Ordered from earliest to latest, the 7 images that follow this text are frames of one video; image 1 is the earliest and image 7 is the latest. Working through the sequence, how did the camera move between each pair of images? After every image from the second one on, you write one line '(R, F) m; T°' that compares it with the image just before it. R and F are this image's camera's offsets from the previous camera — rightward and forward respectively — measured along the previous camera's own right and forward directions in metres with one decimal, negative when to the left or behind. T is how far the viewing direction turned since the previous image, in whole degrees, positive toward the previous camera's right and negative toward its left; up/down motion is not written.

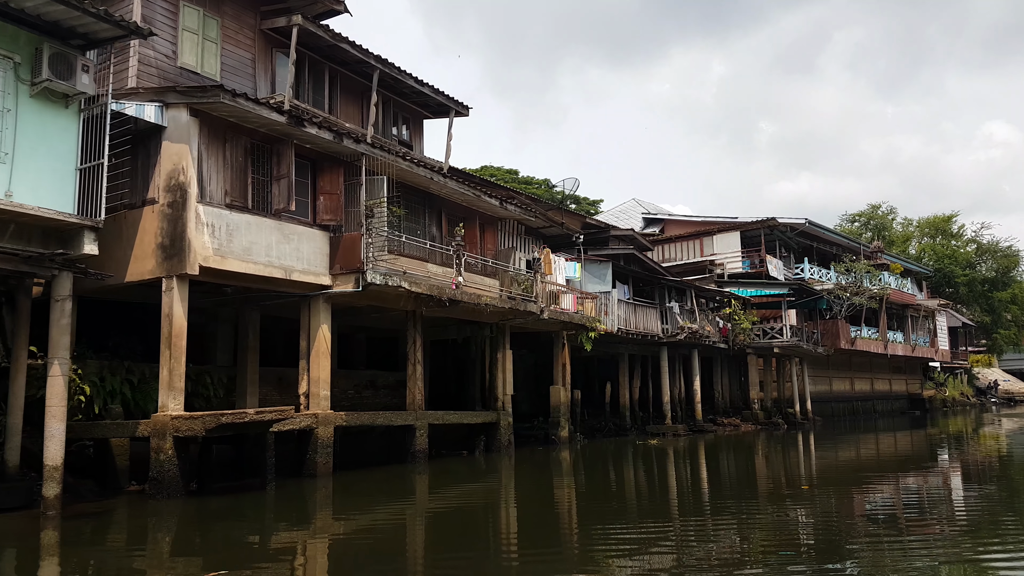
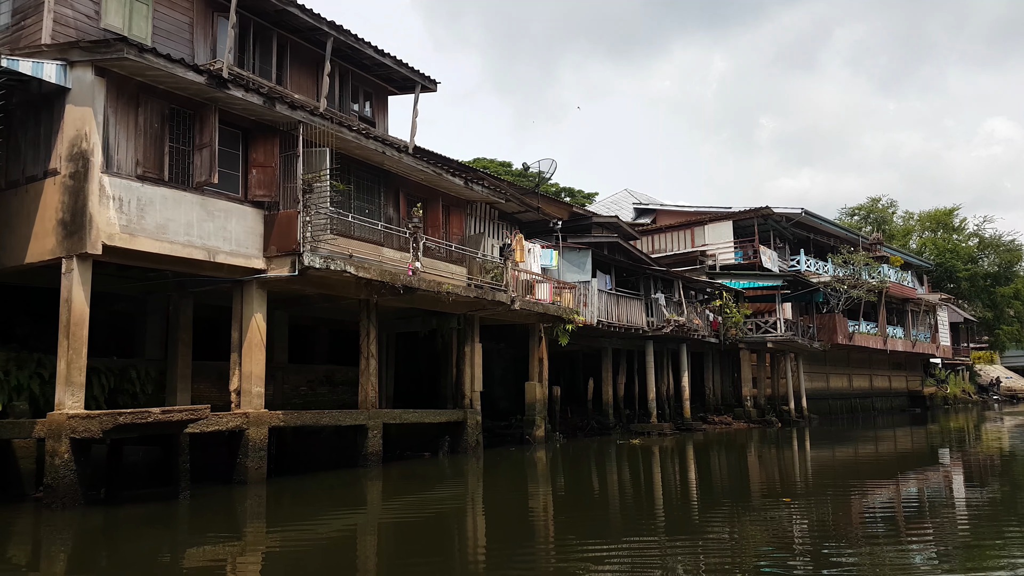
(+0.7, +1.3) m; 0°
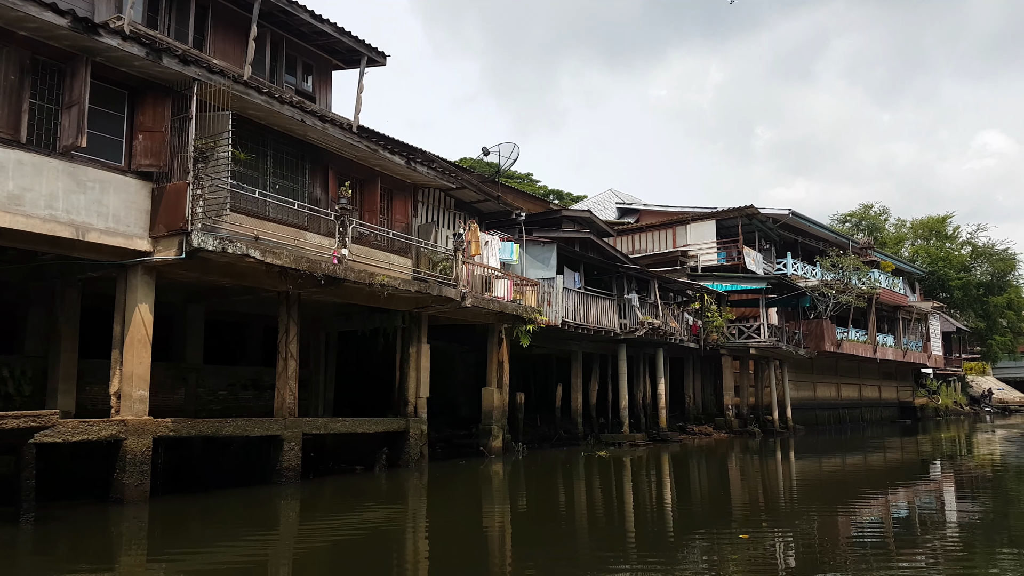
(+0.9, +1.7) m; +1°
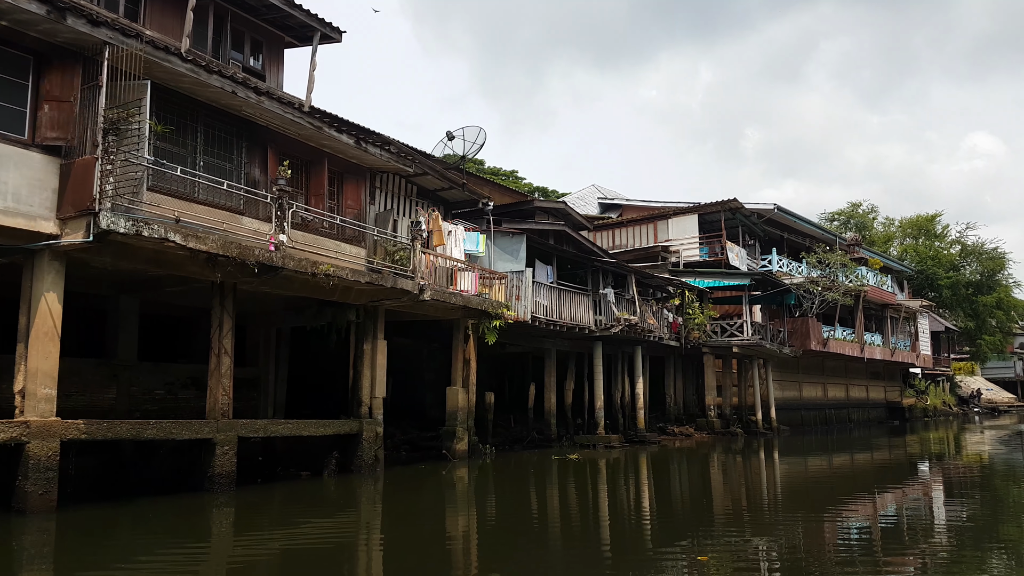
(+0.6, +0.9) m; +1°
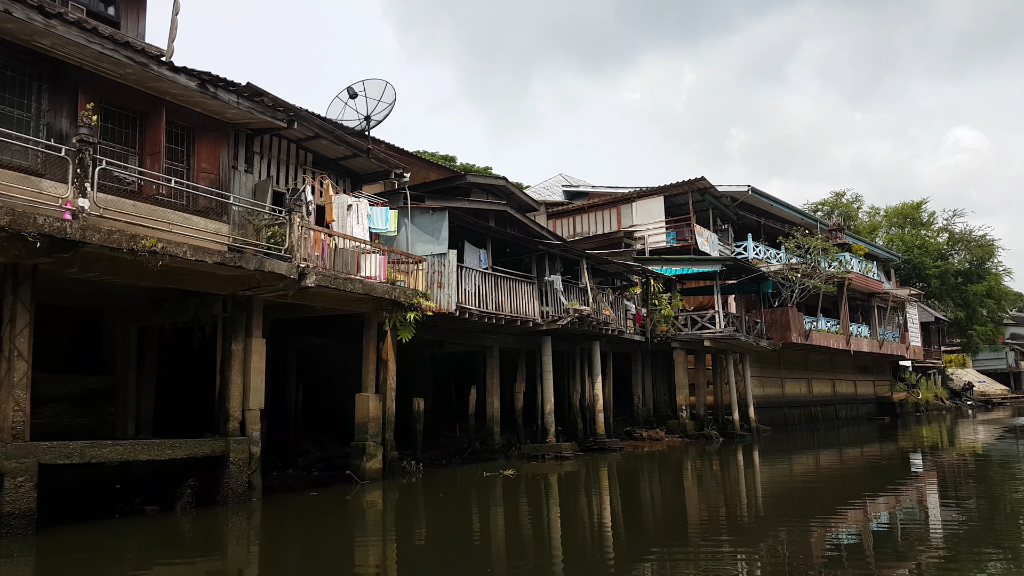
(+1.3, +2.4) m; +1°
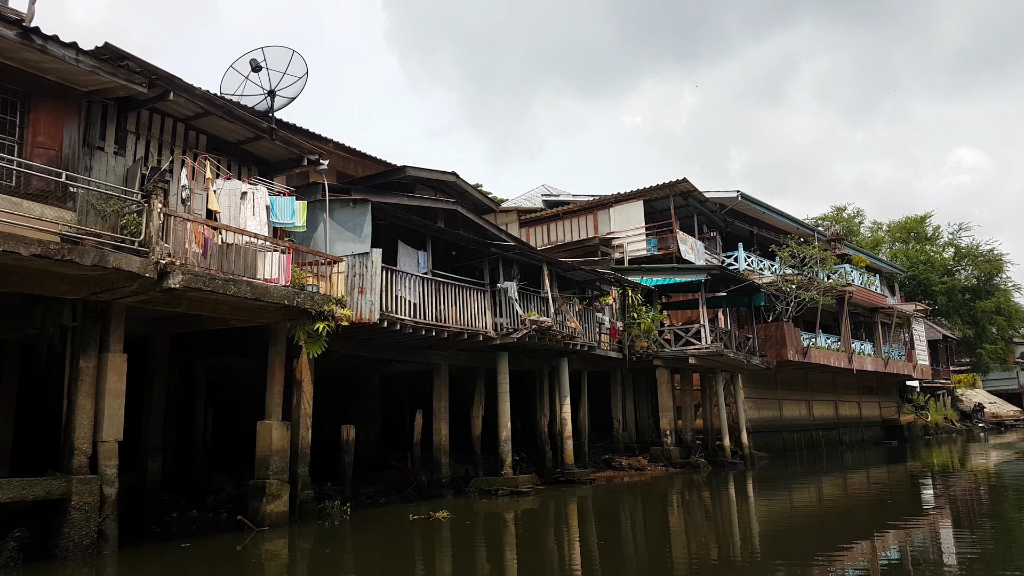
(+1.1, +2.0) m; 0°
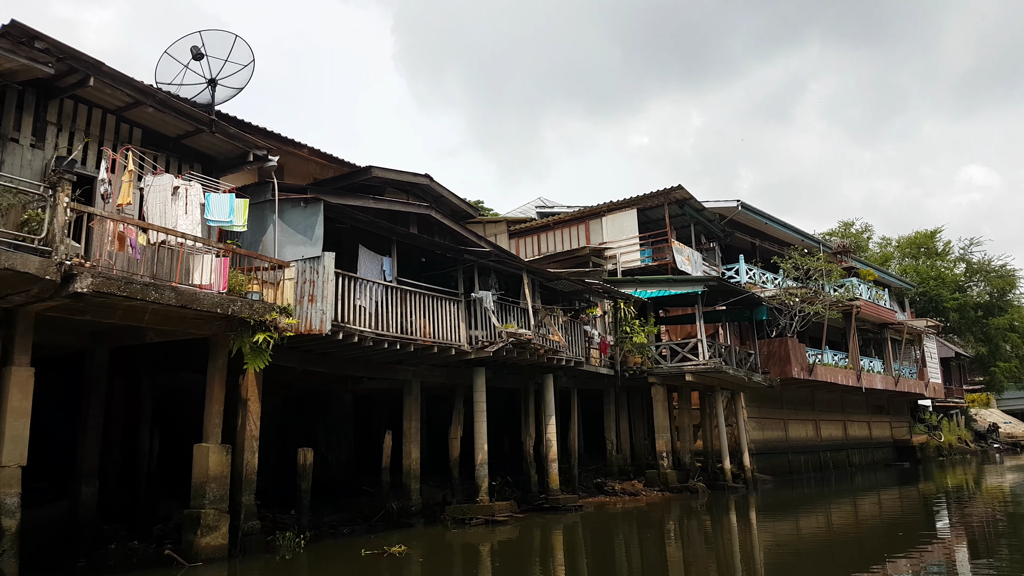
(+0.6, +1.1) m; -1°
